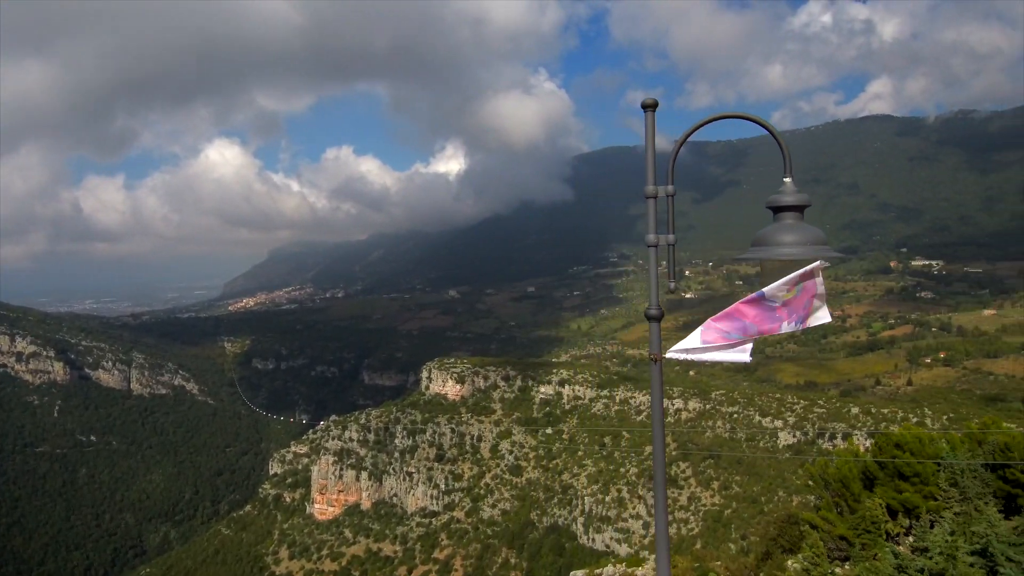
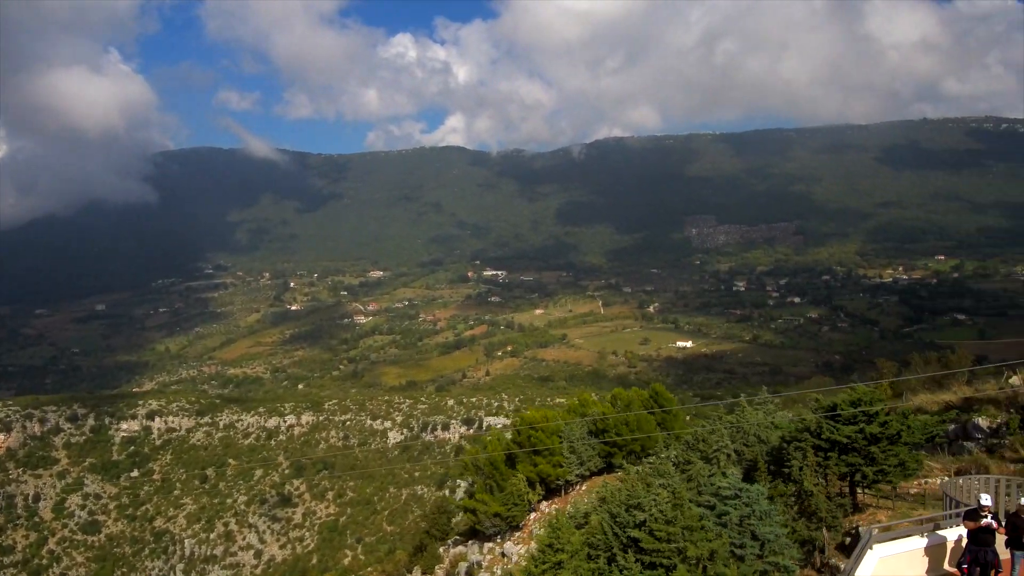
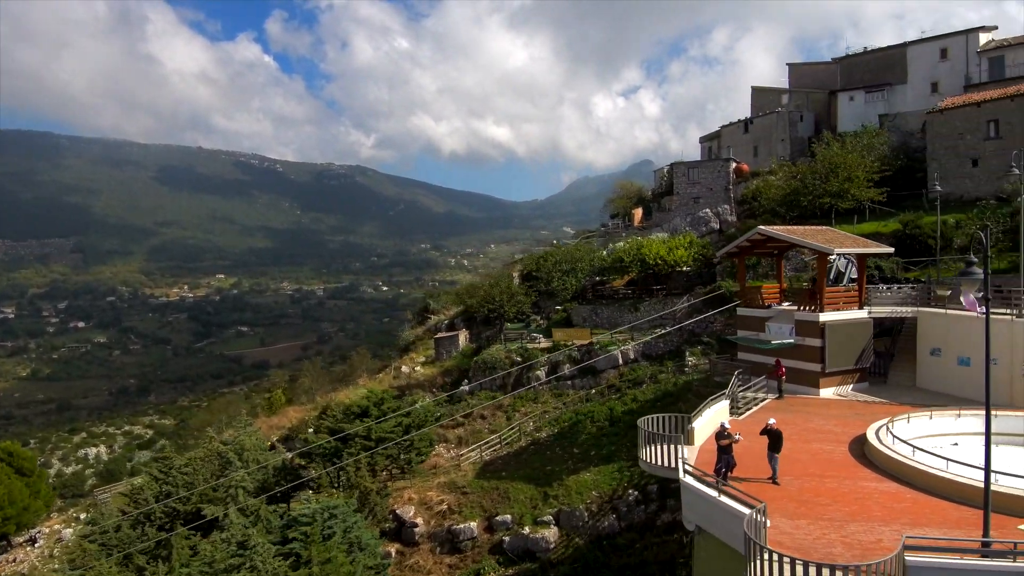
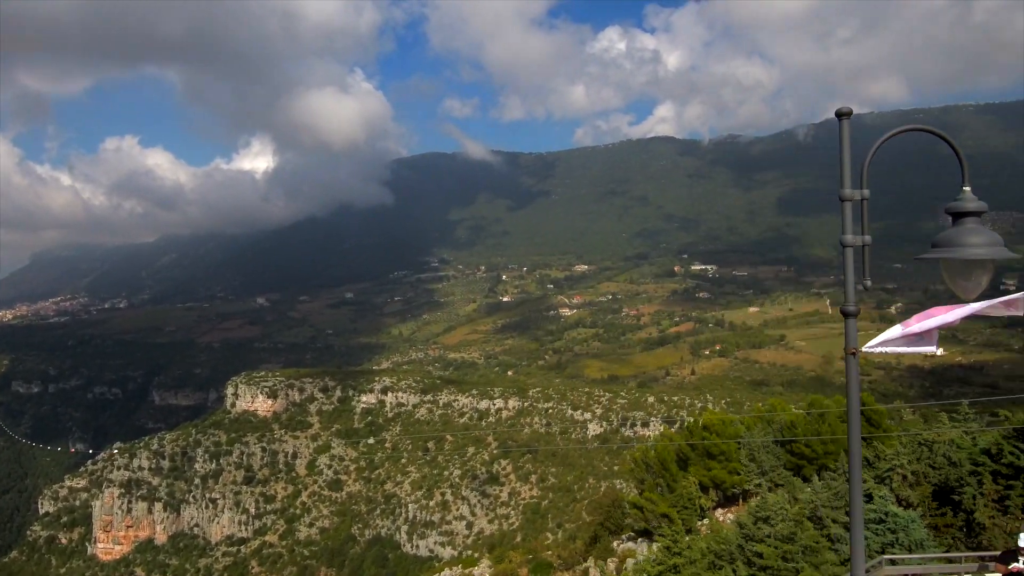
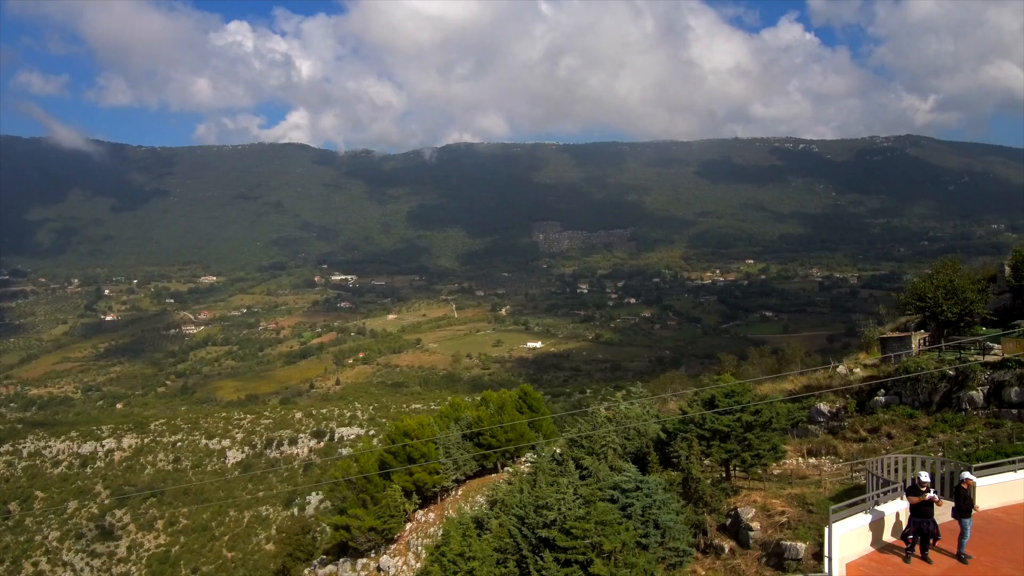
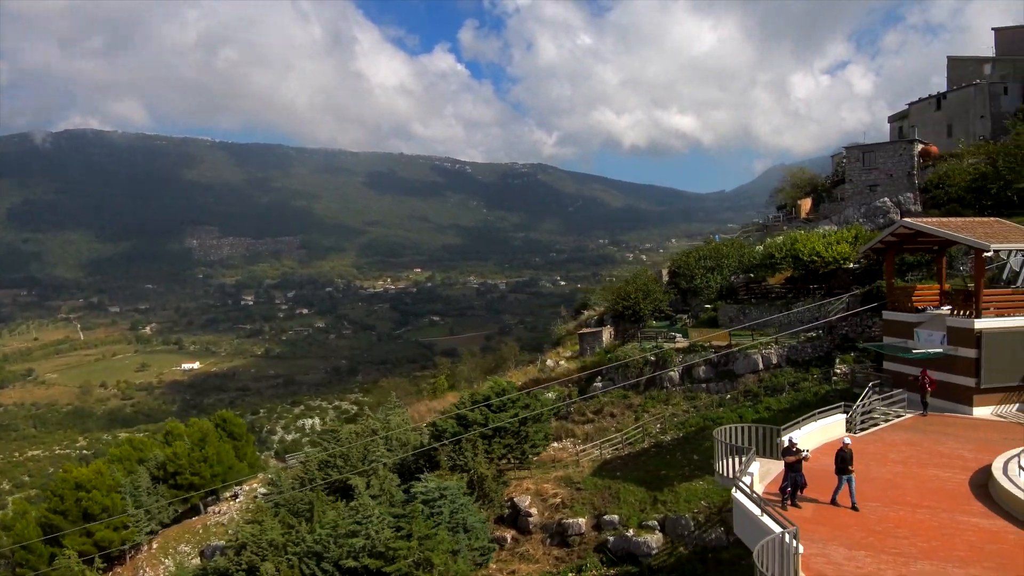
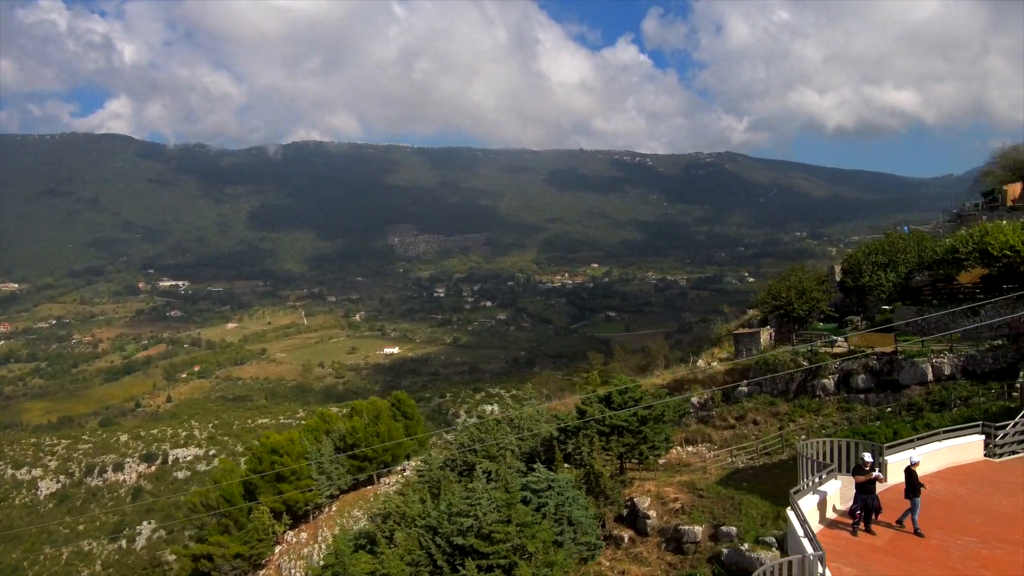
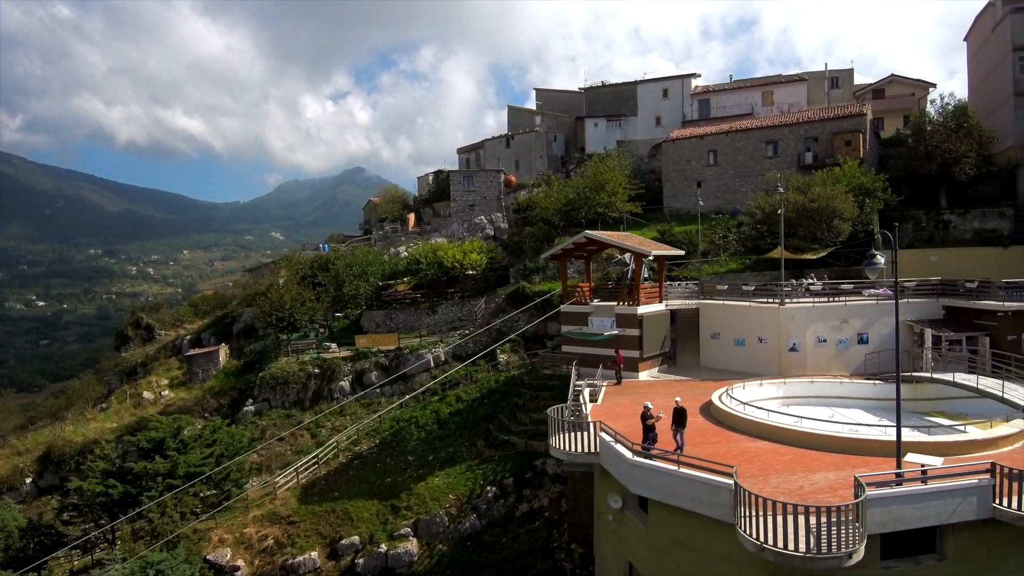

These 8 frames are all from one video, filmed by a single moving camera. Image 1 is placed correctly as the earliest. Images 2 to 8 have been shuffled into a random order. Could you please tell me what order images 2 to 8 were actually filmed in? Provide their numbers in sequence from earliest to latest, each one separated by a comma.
4, 2, 5, 7, 6, 3, 8
